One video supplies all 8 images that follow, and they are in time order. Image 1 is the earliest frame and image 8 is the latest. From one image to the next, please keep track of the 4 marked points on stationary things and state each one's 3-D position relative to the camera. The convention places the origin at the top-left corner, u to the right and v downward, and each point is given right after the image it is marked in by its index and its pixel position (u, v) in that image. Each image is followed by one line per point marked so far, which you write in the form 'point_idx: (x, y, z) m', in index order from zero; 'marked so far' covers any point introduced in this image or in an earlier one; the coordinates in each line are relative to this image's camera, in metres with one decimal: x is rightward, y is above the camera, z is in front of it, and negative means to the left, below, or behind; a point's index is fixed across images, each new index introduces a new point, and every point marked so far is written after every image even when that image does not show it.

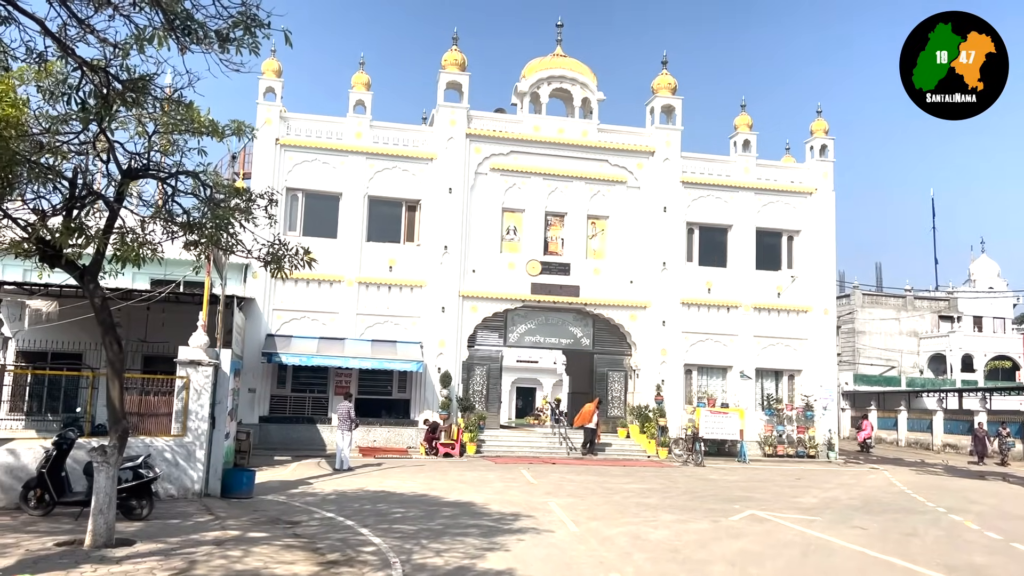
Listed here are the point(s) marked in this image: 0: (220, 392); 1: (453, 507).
0: (-4.0, -1.4, +11.4) m
1: (-0.8, -2.9, +11.1) m
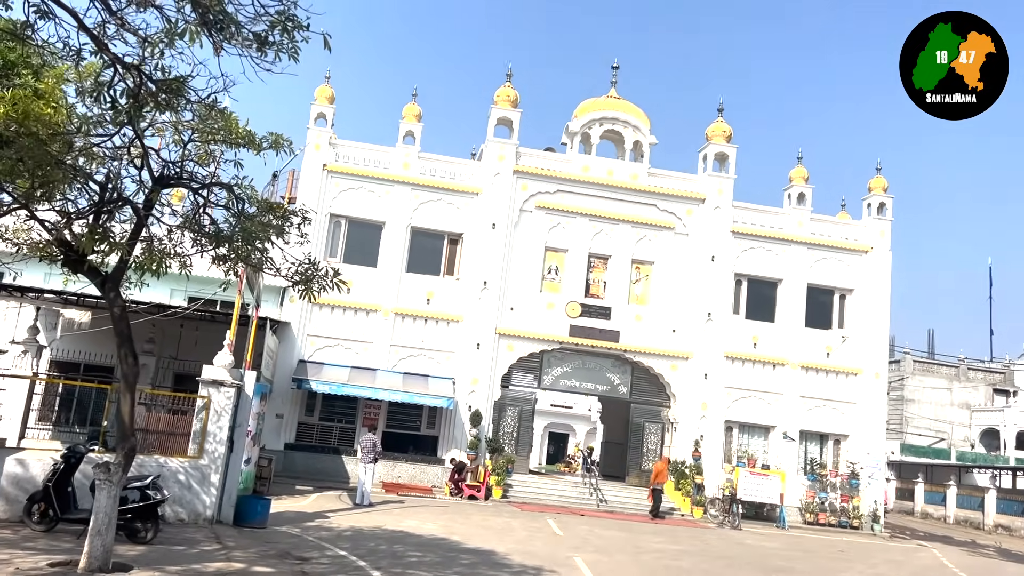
0: (-3.6, -1.7, +11.1) m
1: (-0.5, -3.3, +10.5) m
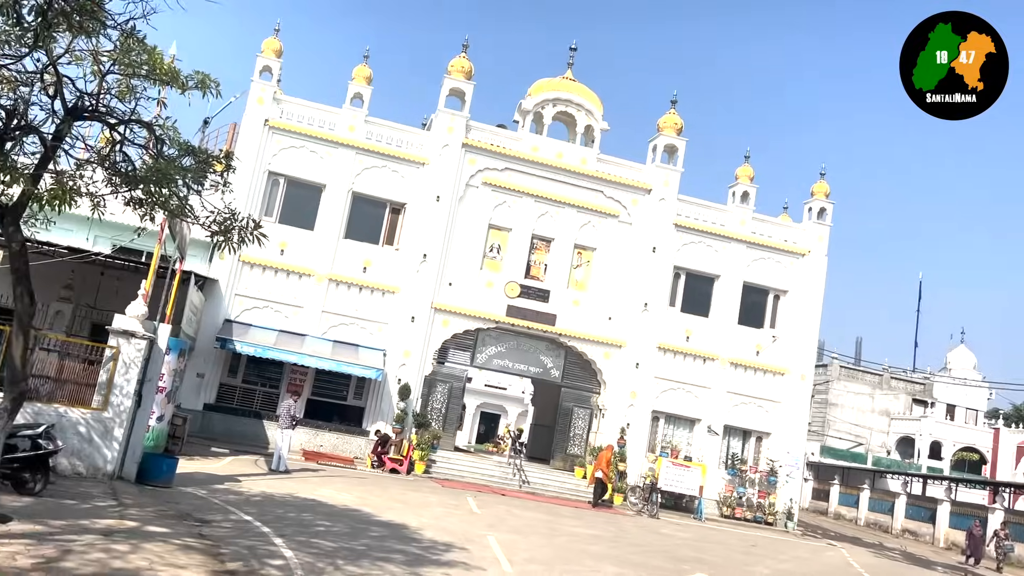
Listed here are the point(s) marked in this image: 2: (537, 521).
0: (-4.5, -1.0, +10.6) m
1: (-1.6, -2.9, +10.2) m
2: (+0.4, -3.8, +13.7) m
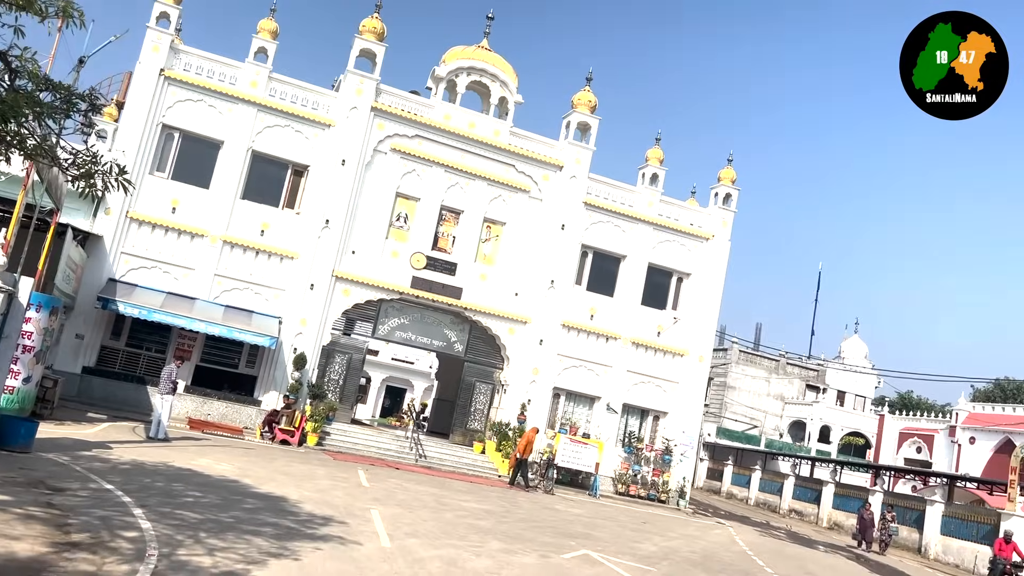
0: (-5.8, -0.4, +9.8) m
1: (-2.9, -2.4, +9.8) m
2: (-1.4, -3.3, +13.4) m
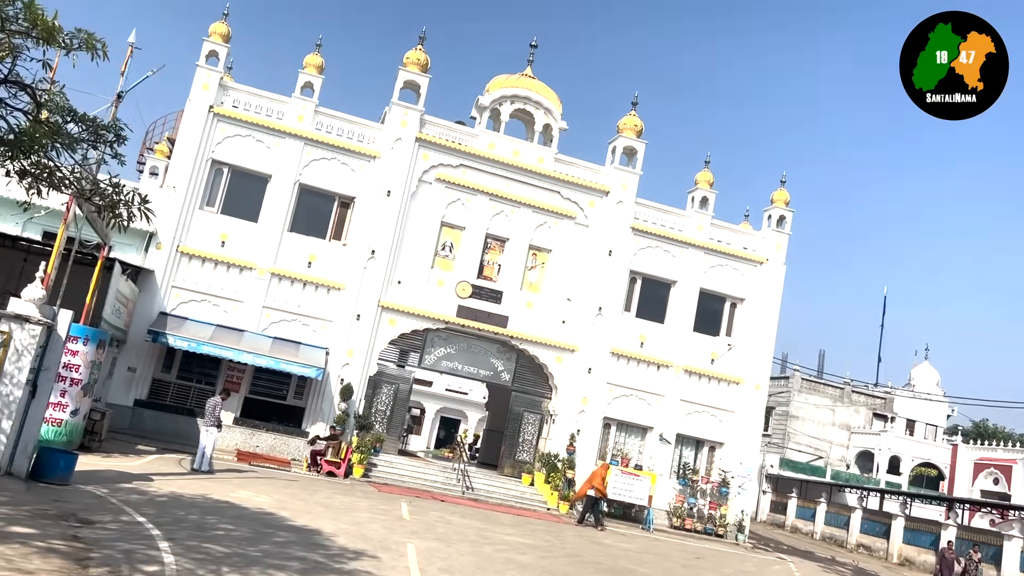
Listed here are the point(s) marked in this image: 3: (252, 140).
0: (-5.4, -0.8, +9.9) m
1: (-2.5, -2.8, +9.6) m
2: (-0.7, -3.7, +13.1) m
3: (-6.1, +3.5, +19.9) m
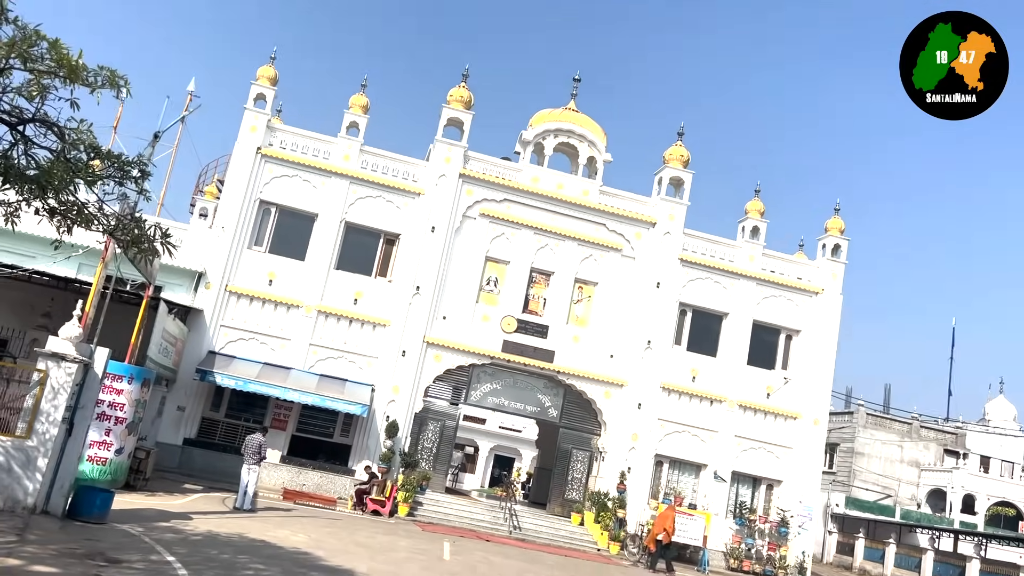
0: (-5.0, -1.3, +9.9) m
1: (-2.1, -3.2, +9.4) m
2: (0.0, -4.2, +12.7) m
3: (-5.1, +2.6, +20.2) m
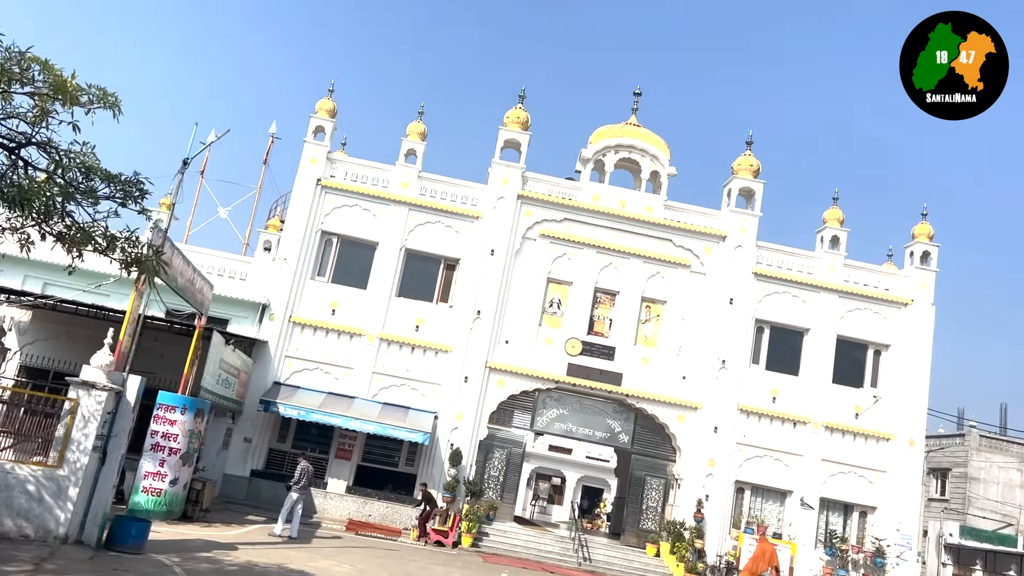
0: (-4.6, -1.6, +9.9) m
1: (-1.7, -3.4, +8.9) m
2: (+0.8, -4.5, +12.0) m
3: (-3.7, +1.9, +20.2) m
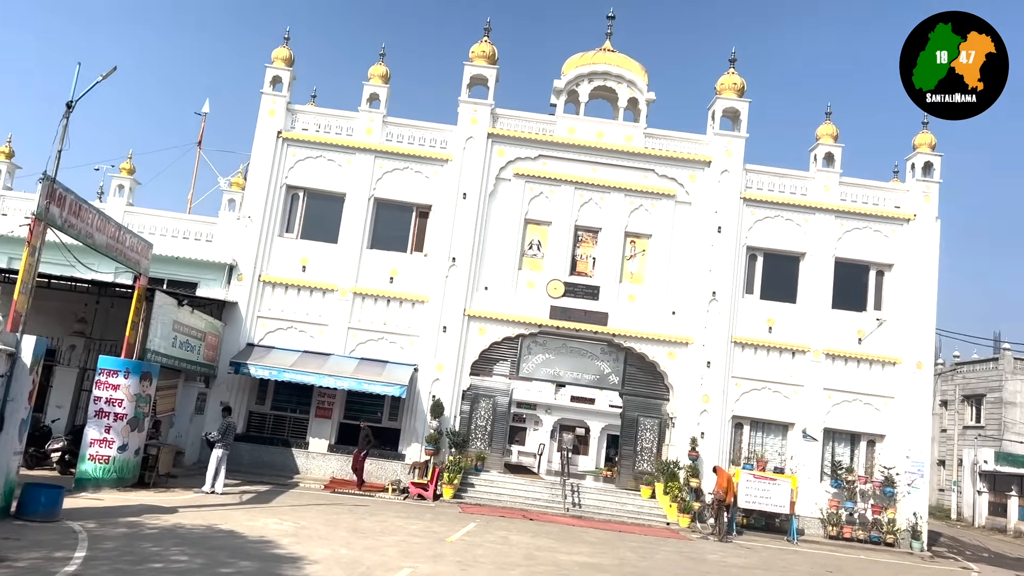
0: (-5.5, -1.1, +9.4) m
1: (-2.5, -2.7, +8.4) m
2: (+0.1, -3.5, +11.3) m
3: (-4.3, +3.0, +19.5) m
